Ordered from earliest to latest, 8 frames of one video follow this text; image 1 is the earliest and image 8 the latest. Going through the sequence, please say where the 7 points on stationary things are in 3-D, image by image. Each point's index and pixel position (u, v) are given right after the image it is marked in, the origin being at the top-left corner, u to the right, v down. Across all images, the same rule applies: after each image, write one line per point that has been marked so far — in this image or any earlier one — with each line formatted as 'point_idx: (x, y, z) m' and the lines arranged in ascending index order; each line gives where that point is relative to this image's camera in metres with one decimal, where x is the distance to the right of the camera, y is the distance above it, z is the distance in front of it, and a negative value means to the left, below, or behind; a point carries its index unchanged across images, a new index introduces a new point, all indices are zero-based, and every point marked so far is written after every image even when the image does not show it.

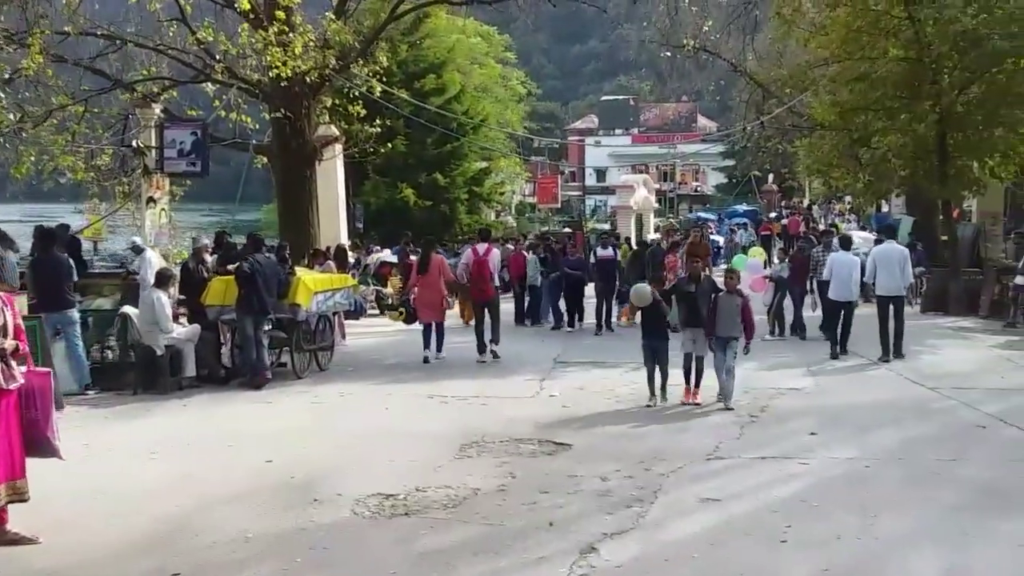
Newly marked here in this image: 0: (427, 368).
0: (-1.2, -0.9, +14.0) m
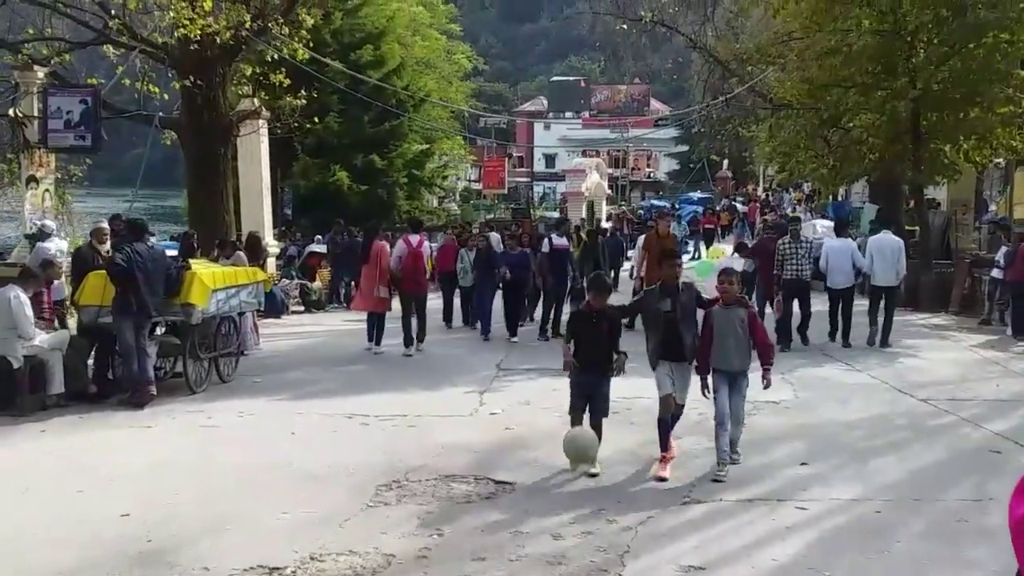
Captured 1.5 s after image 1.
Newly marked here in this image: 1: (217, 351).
0: (-1.9, -0.9, +12.0) m
1: (-2.9, -0.6, +10.8) m
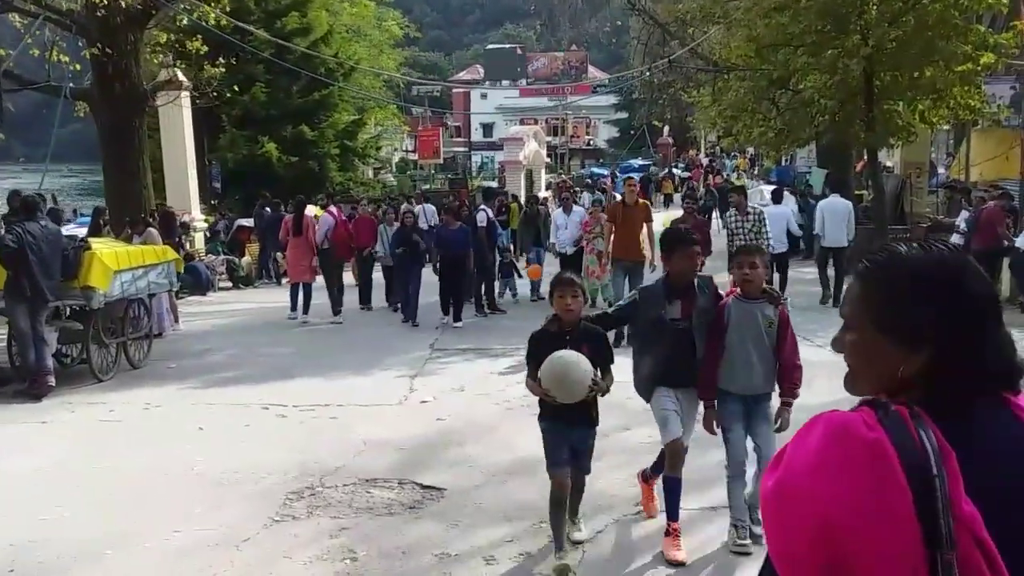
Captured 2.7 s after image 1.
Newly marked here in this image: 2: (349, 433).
0: (-2.5, -0.6, +11.1) m
1: (-3.5, -0.4, +9.8) m
2: (-1.0, -1.0, +7.0) m
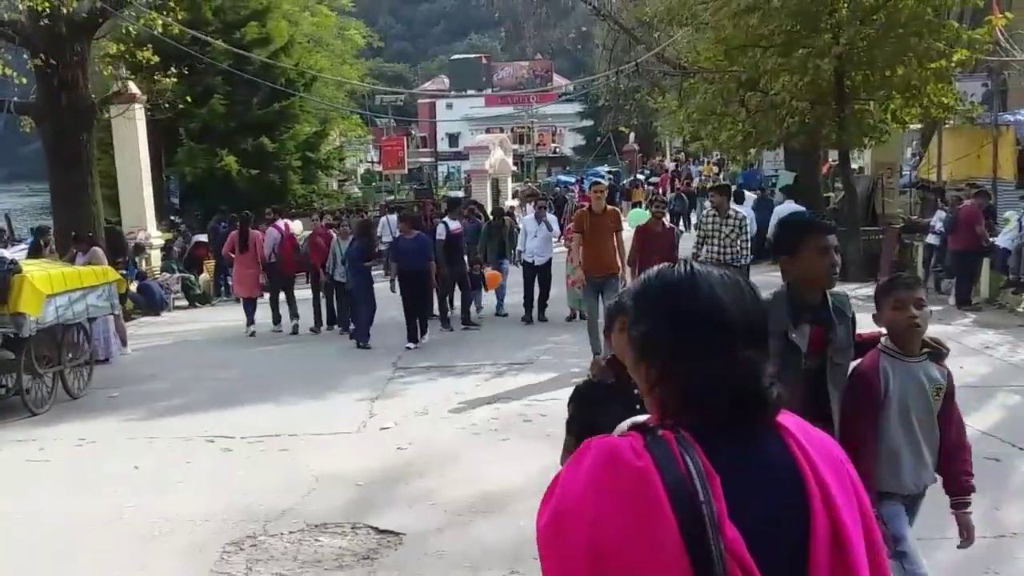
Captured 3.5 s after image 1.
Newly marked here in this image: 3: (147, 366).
0: (-2.8, -0.8, +10.5) m
1: (-3.7, -0.6, +9.2) m
2: (-1.2, -1.1, +6.5) m
3: (-3.7, -0.8, +11.3) m
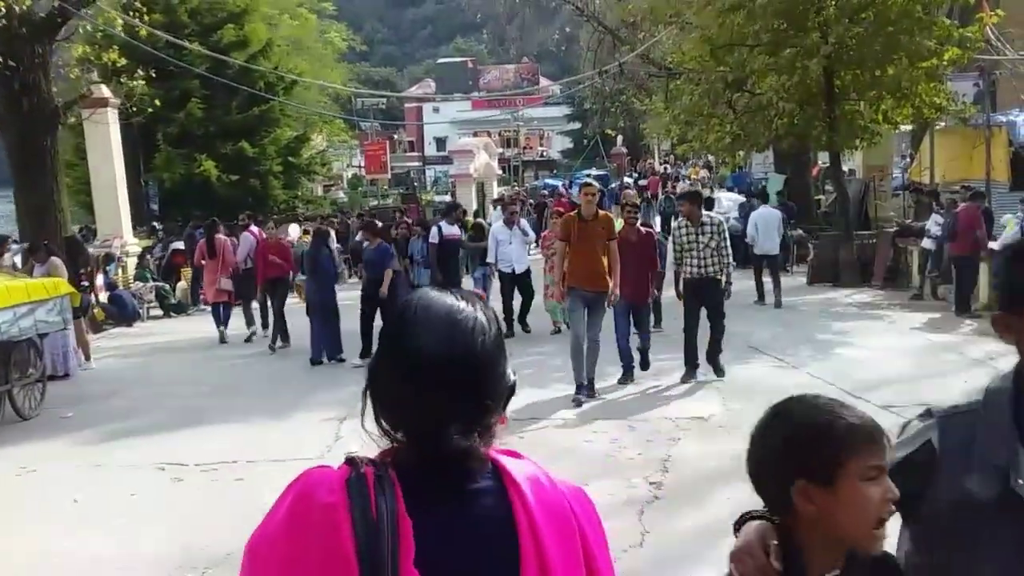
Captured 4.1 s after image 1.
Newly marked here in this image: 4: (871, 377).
0: (-3.0, -0.9, +9.9) m
1: (-3.9, -0.7, +8.6) m
2: (-1.4, -1.2, +5.9) m
3: (-3.9, -0.9, +10.7) m
4: (+2.8, -0.7, +8.5) m
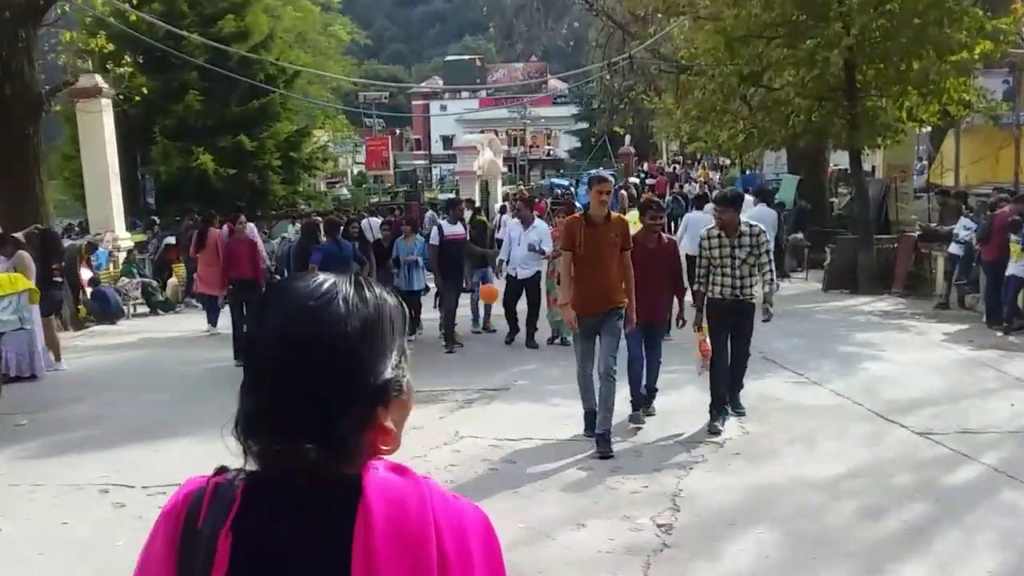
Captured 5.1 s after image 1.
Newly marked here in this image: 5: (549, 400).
0: (-3.0, -0.9, +9.2) m
1: (-4.0, -0.7, +7.9) m
2: (-1.4, -1.2, +5.2) m
3: (-3.9, -0.9, +10.0) m
4: (+2.7, -0.8, +7.8) m
5: (+0.3, -0.8, +8.3) m
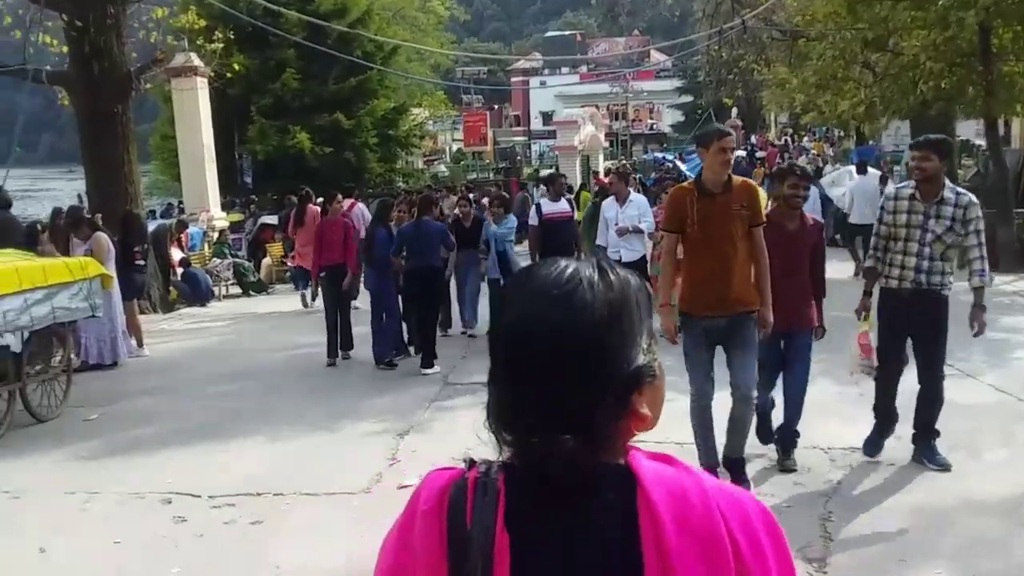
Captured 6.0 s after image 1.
0: (-2.2, -0.8, +8.7) m
1: (-3.3, -0.6, +7.5) m
2: (-1.0, -1.1, +4.5) m
3: (-3.1, -0.7, +9.5) m
4: (+3.4, -0.6, +6.7) m
5: (+1.0, -0.7, +7.4) m
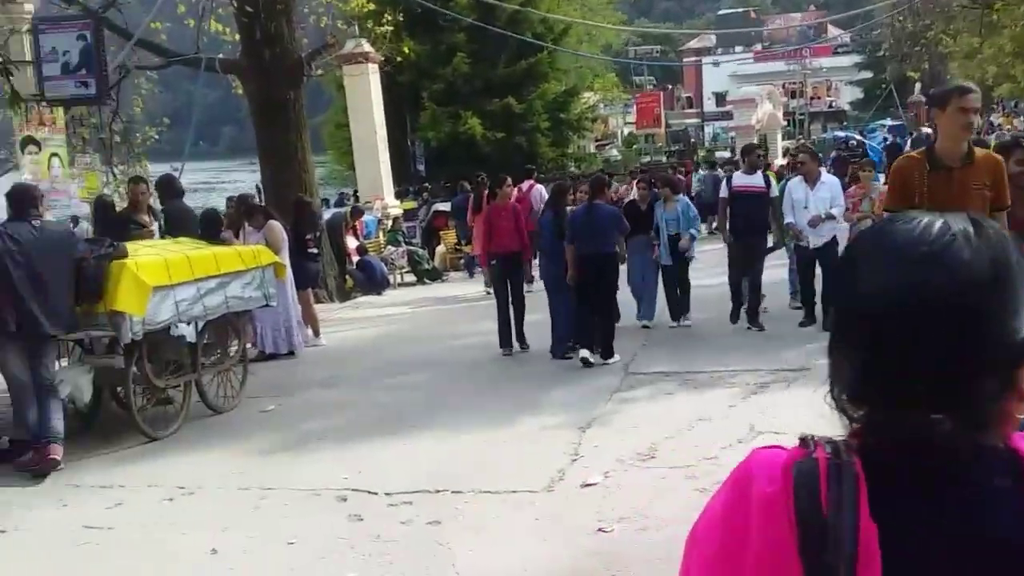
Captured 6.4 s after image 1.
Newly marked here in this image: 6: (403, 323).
0: (-0.8, -0.7, +8.4) m
1: (-2.1, -0.5, +7.3) m
2: (-0.3, -1.1, +4.1) m
3: (-1.5, -0.6, +9.4) m
4: (+4.4, -0.5, +5.6) m
5: (+2.2, -0.6, +6.7) m
6: (-1.2, -0.4, +11.8) m
